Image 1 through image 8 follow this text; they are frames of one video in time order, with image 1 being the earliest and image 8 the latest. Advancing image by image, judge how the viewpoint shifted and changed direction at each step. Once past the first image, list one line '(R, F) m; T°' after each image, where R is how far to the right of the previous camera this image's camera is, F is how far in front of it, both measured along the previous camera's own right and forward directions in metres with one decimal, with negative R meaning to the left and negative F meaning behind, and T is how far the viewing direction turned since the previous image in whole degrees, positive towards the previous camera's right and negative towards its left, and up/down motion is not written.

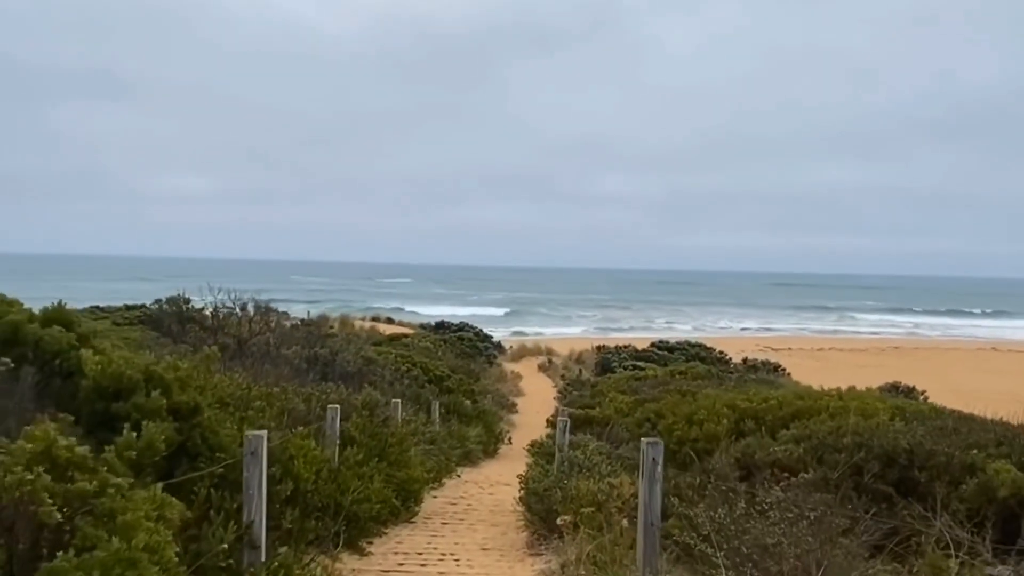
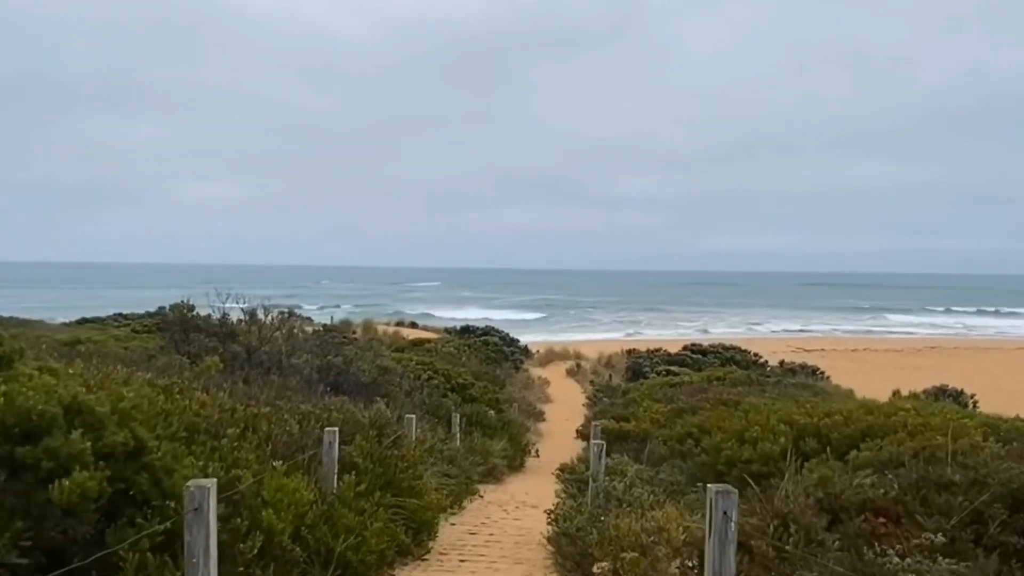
(0.0, +1.2) m; -2°
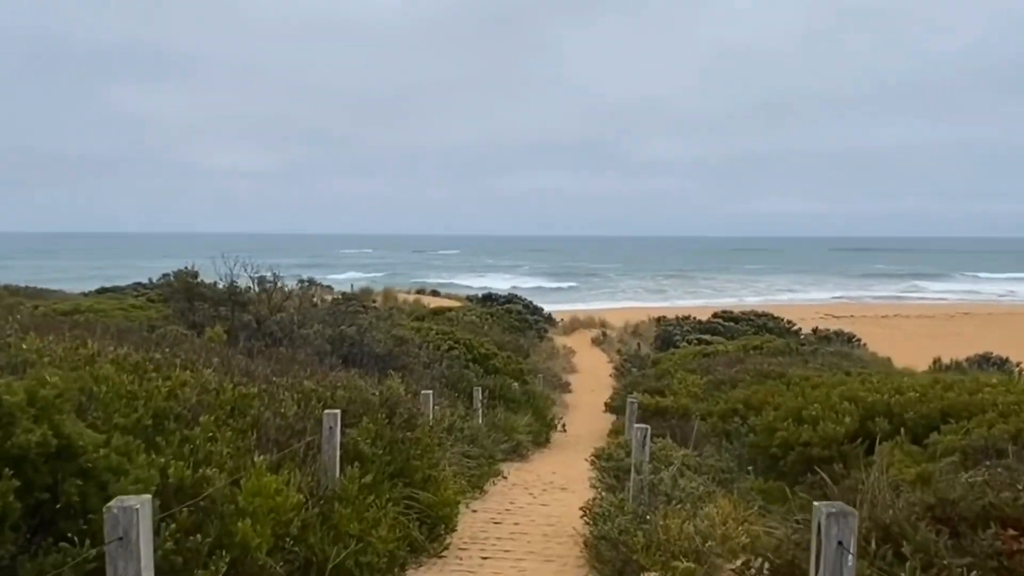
(0.0, +1.0) m; -2°
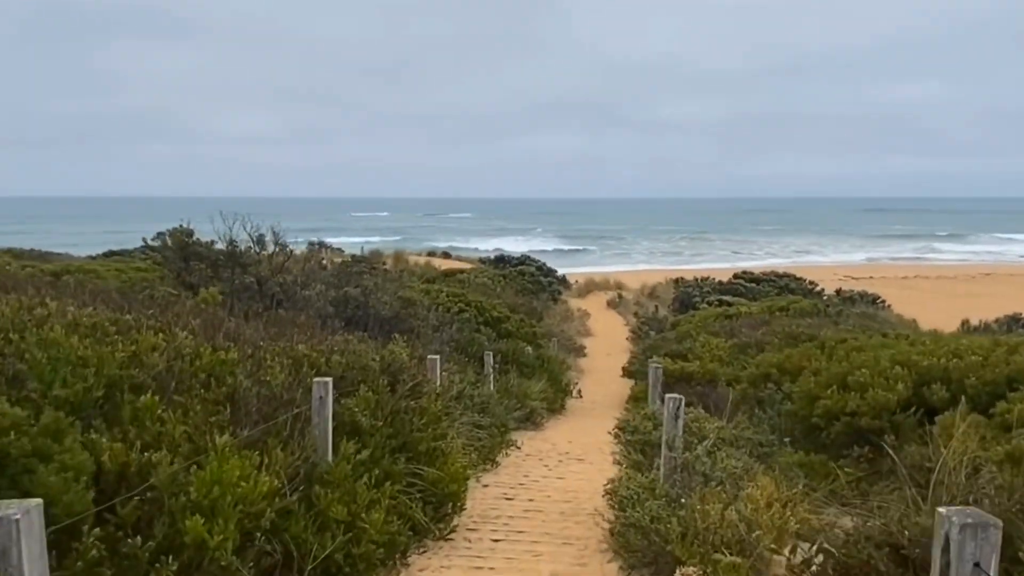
(0.0, +0.8) m; -1°
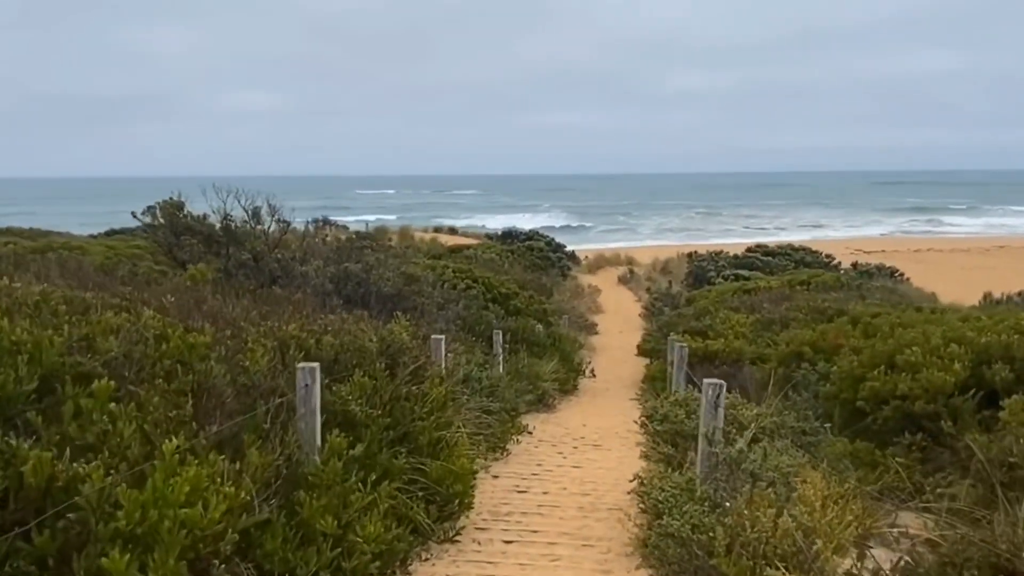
(0.0, +0.7) m; -1°
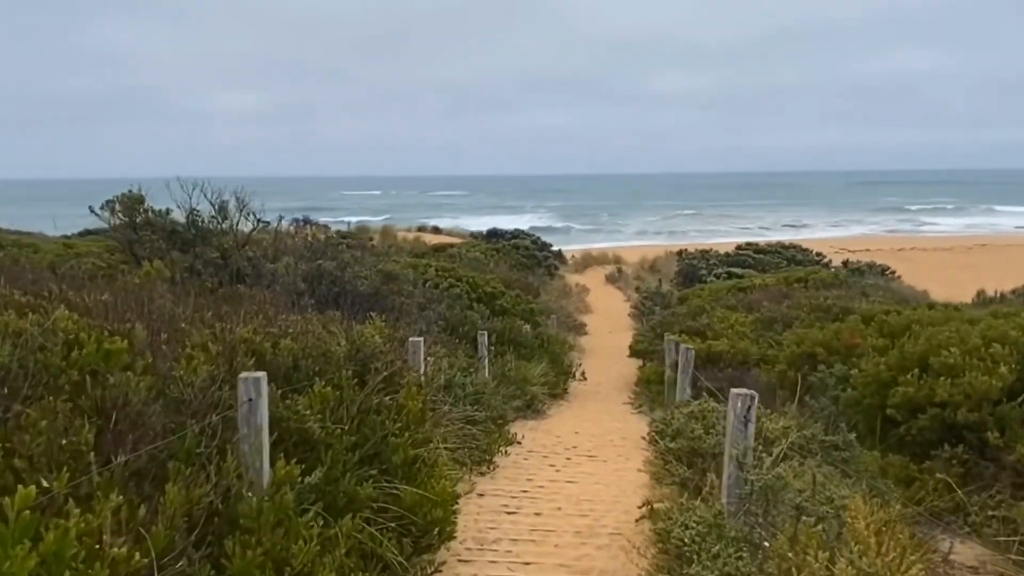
(0.0, +0.8) m; +1°
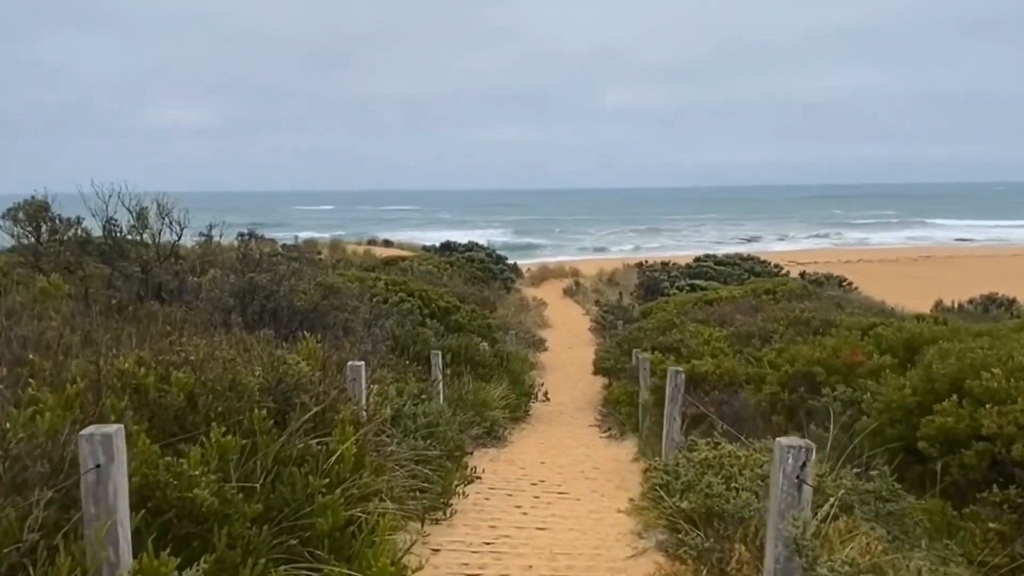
(0.0, +1.1) m; +3°
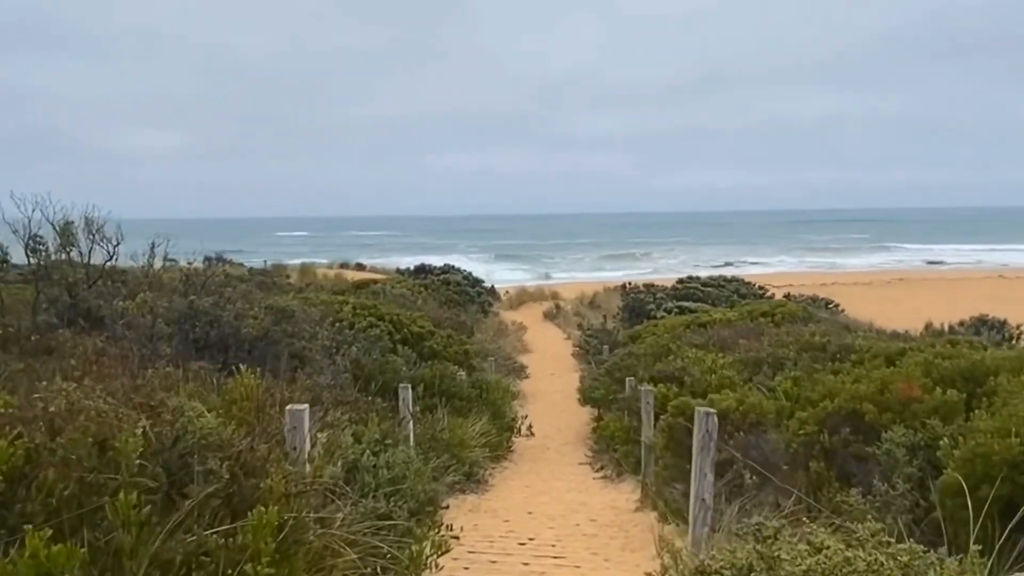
(-0.1, +1.3) m; +2°
